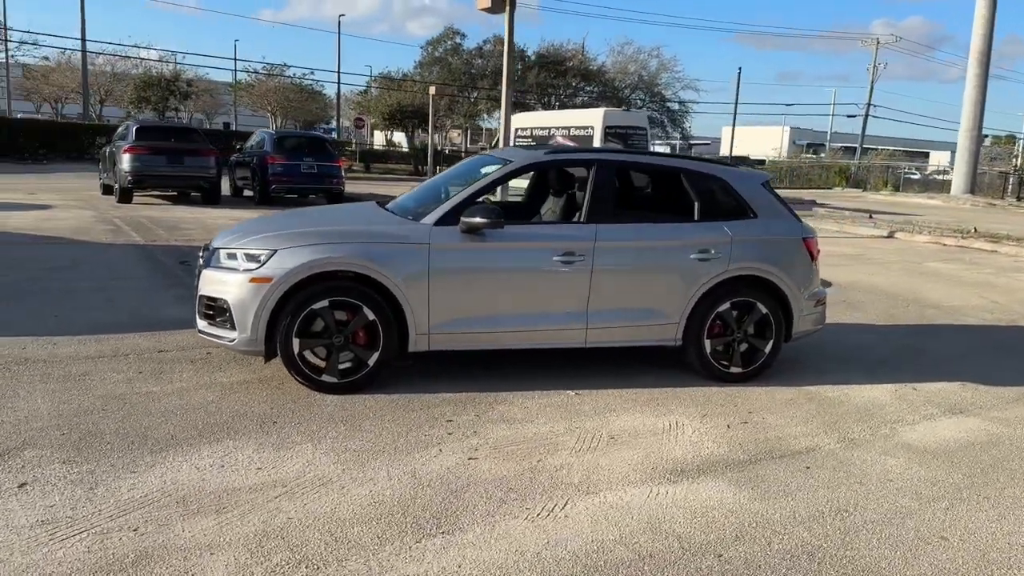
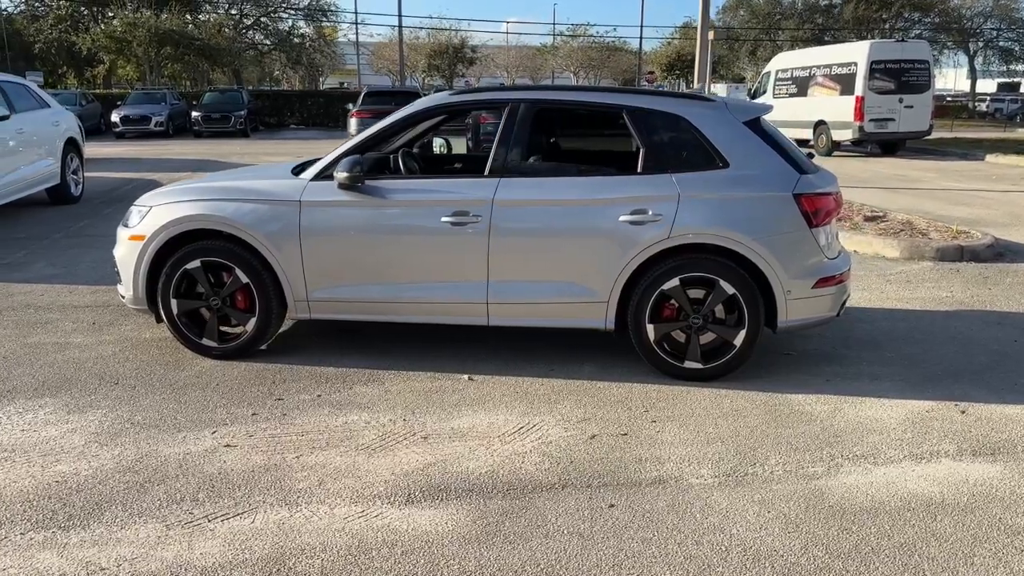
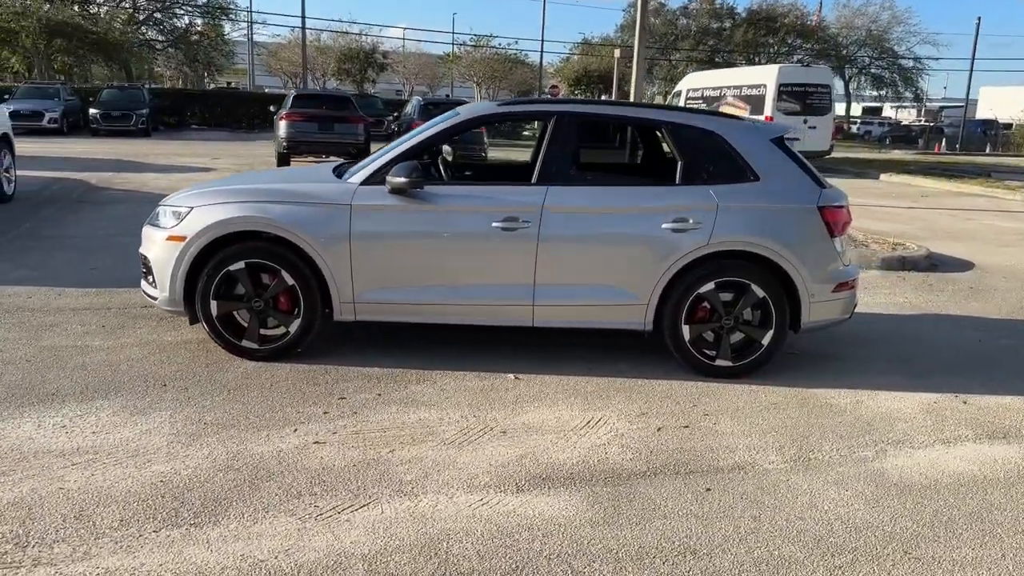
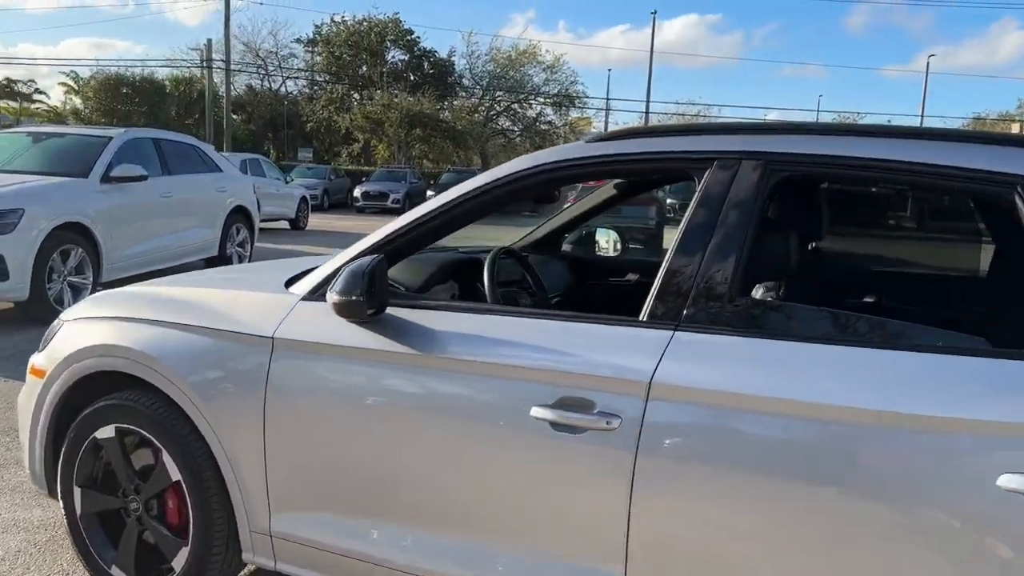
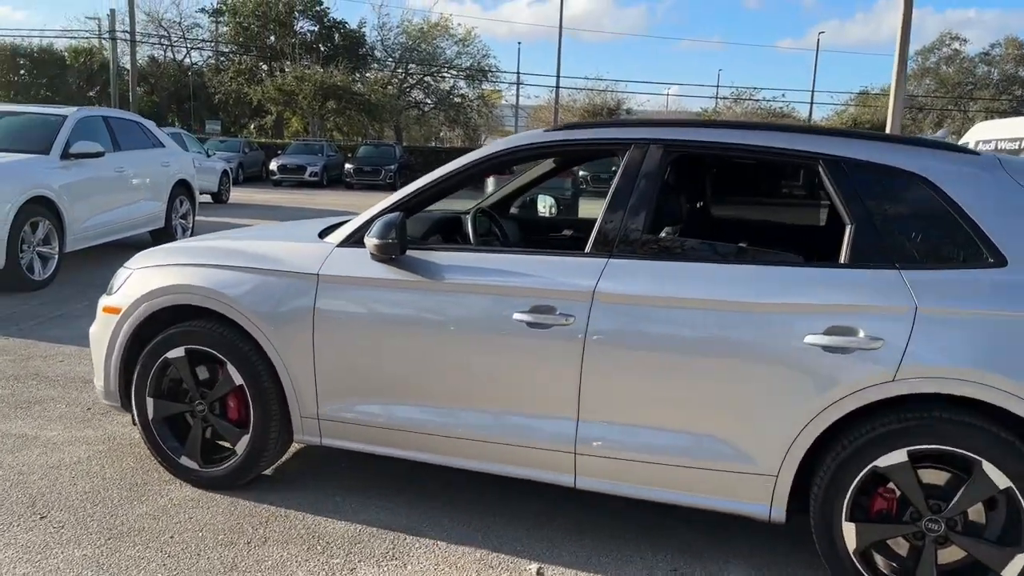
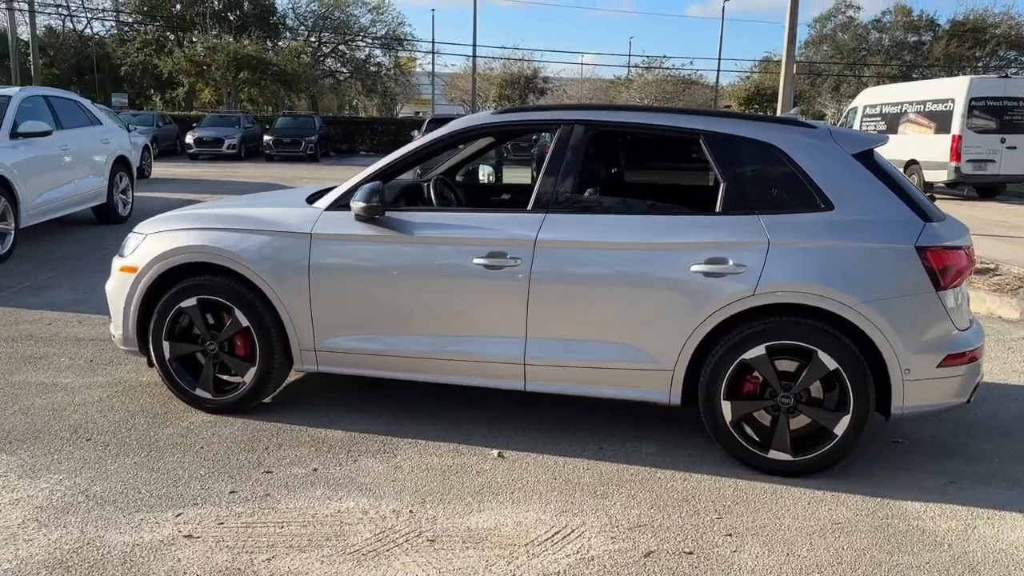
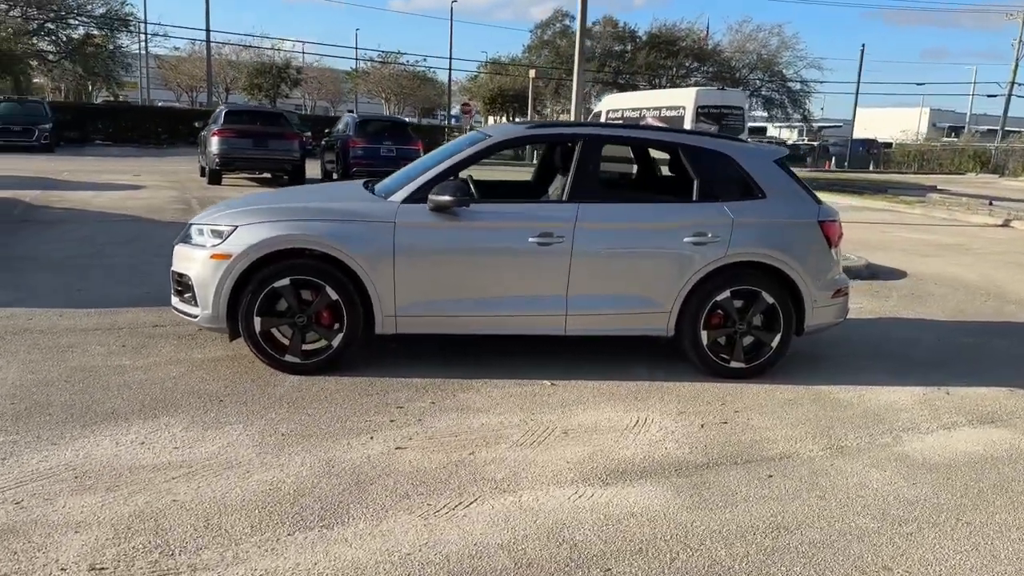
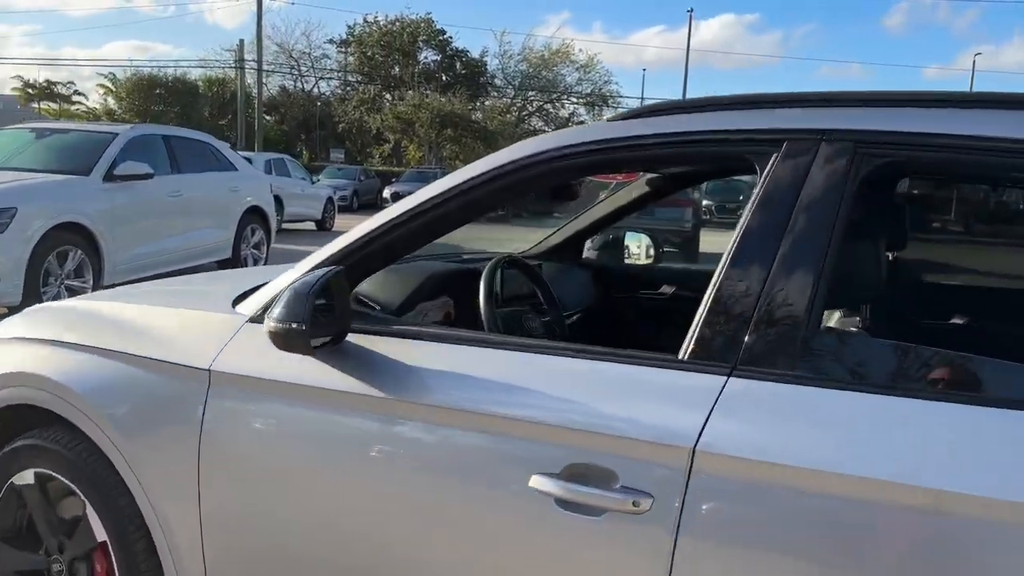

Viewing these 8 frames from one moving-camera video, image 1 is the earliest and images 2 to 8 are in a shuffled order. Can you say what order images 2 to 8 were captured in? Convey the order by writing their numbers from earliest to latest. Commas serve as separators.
7, 3, 2, 6, 5, 4, 8
